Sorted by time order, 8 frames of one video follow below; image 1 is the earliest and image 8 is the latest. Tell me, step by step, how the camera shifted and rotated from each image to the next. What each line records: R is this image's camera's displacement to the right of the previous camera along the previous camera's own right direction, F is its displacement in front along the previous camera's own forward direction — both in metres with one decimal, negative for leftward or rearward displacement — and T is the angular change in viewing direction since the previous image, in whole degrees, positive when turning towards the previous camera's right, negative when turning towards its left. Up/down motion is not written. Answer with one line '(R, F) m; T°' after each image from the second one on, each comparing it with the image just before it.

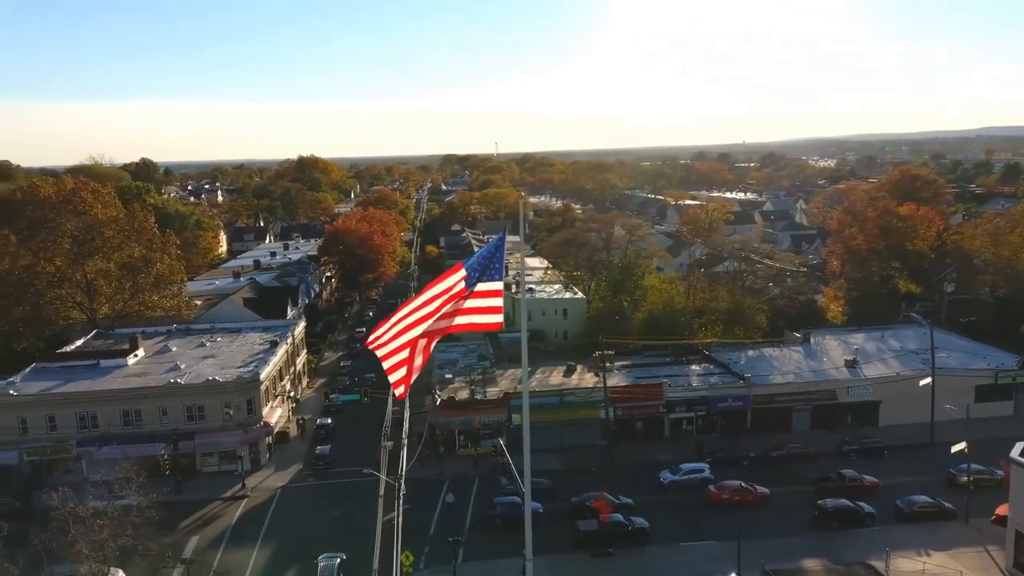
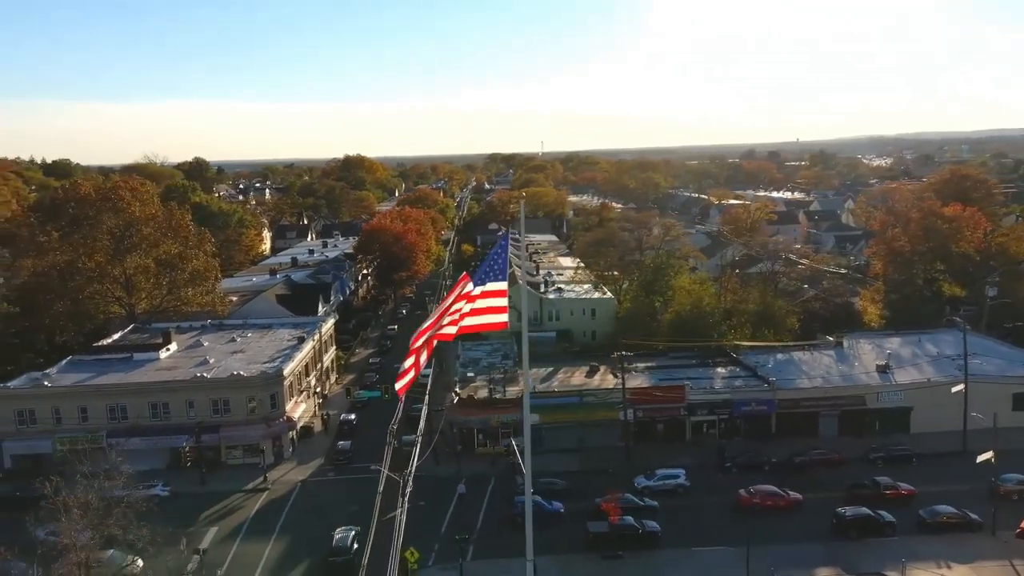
(+1.2, 0.0) m; -3°
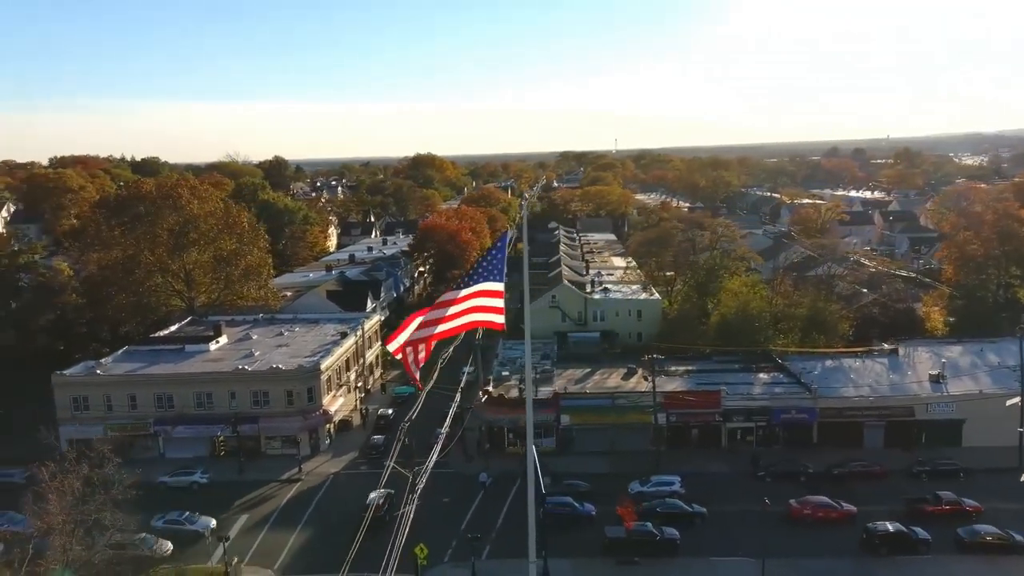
(+1.8, +0.1) m; -5°
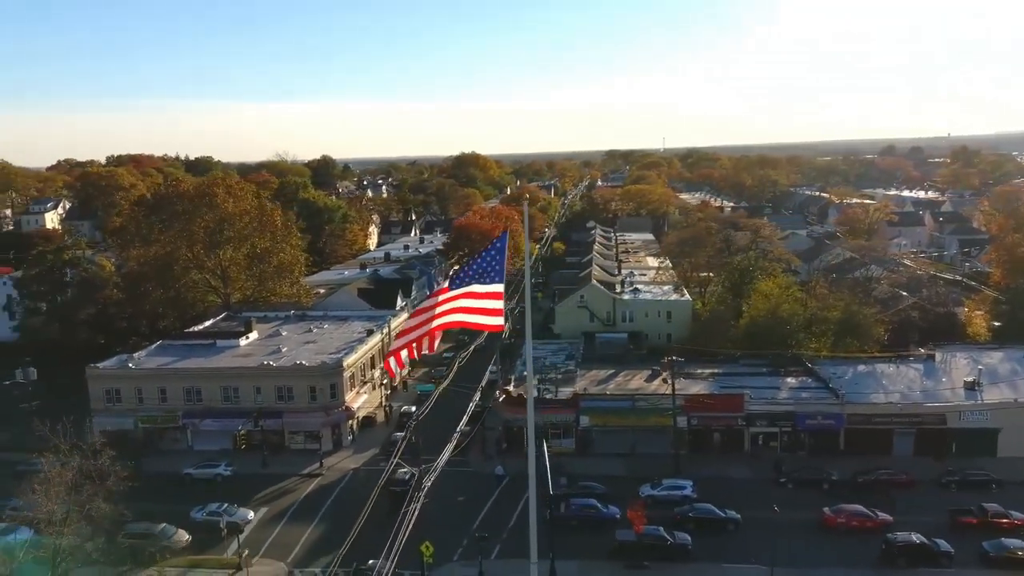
(+1.2, +0.1) m; -3°
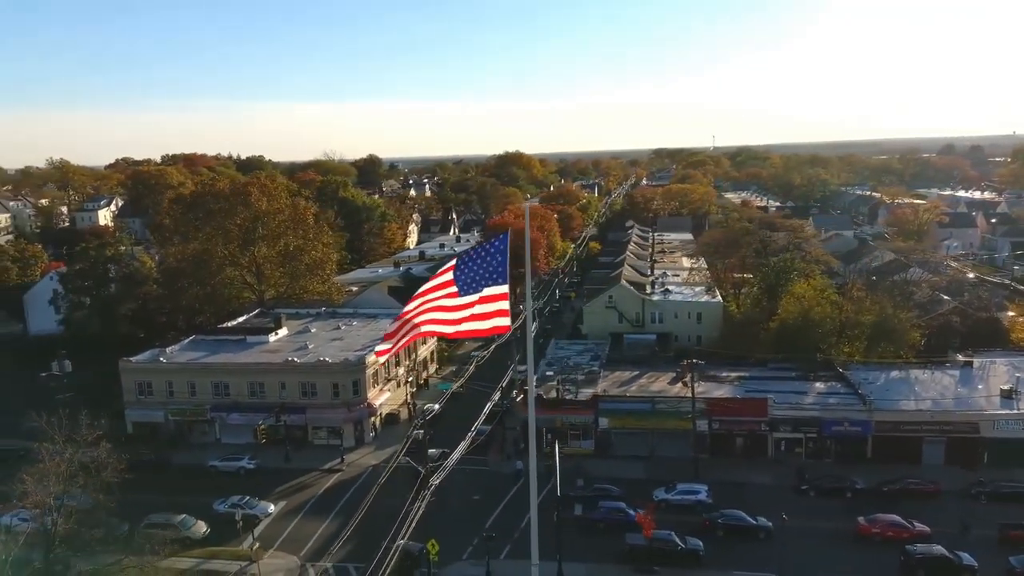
(+1.2, +0.1) m; -3°
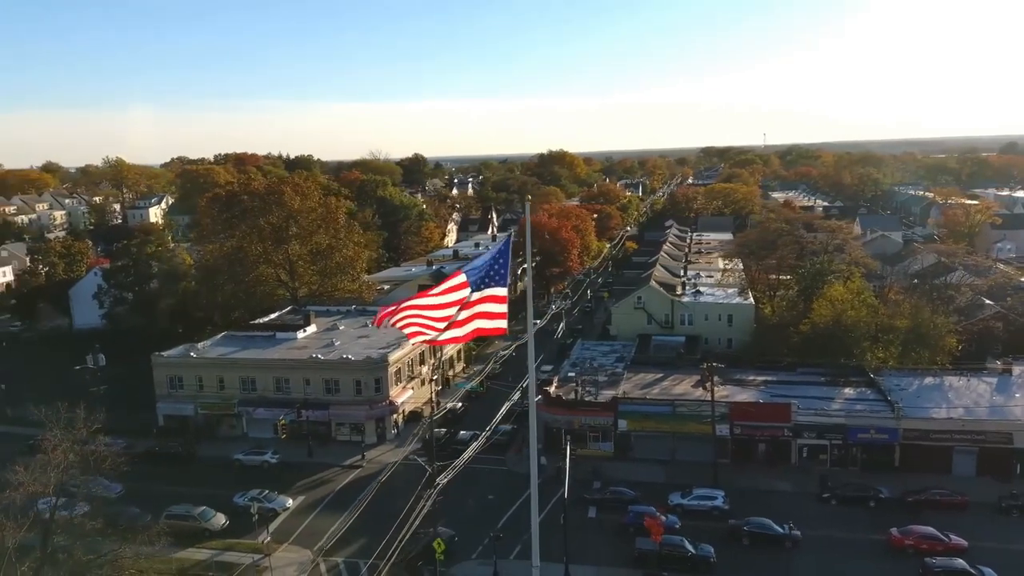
(+1.2, +0.1) m; -3°
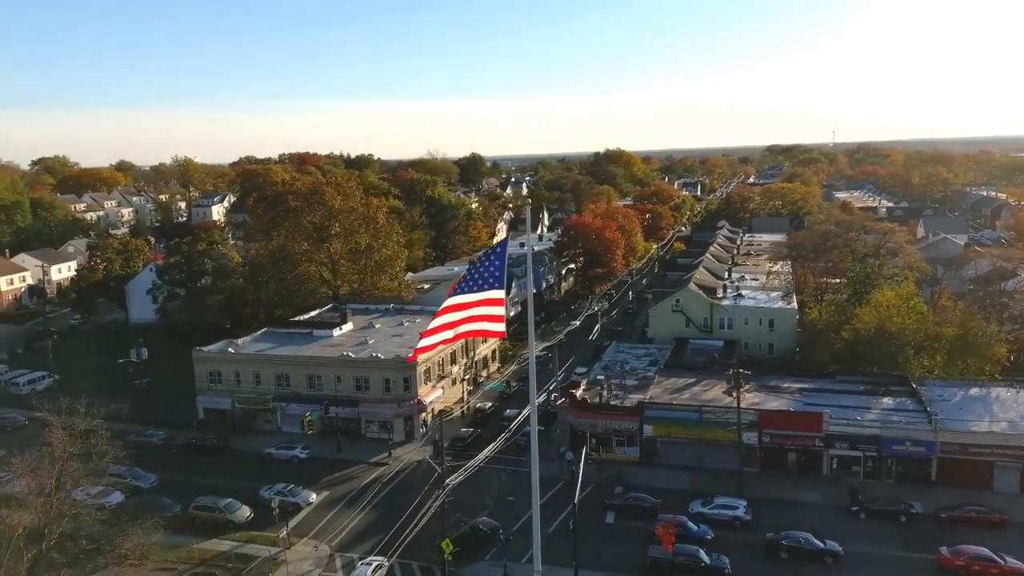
(+1.5, +0.1) m; -4°
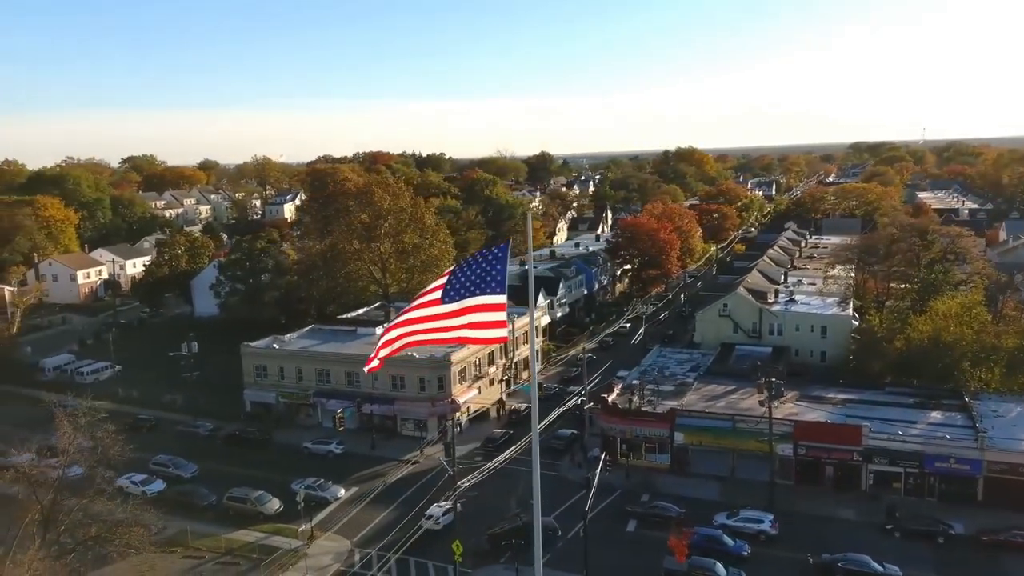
(+1.9, +0.1) m; -6°
